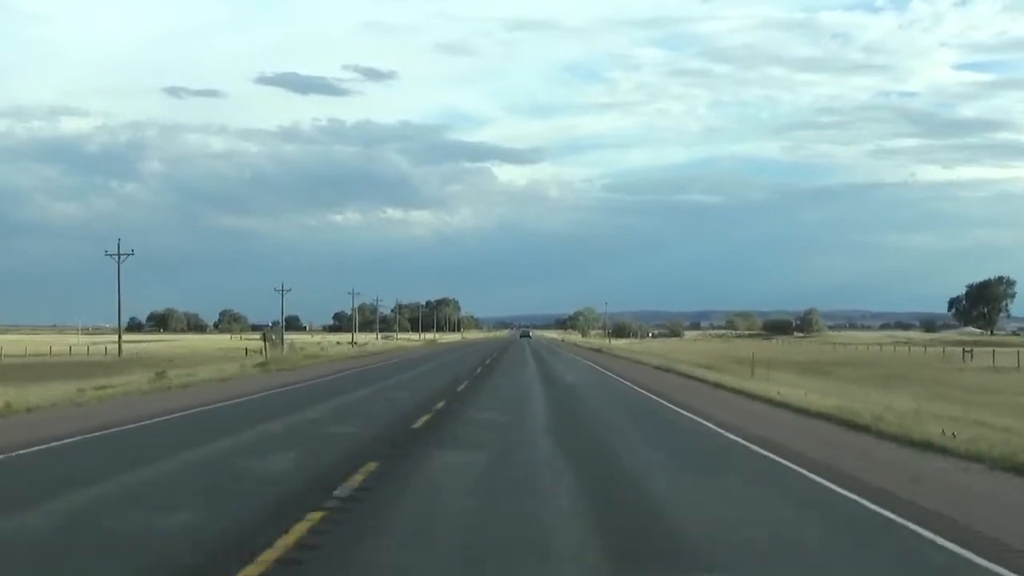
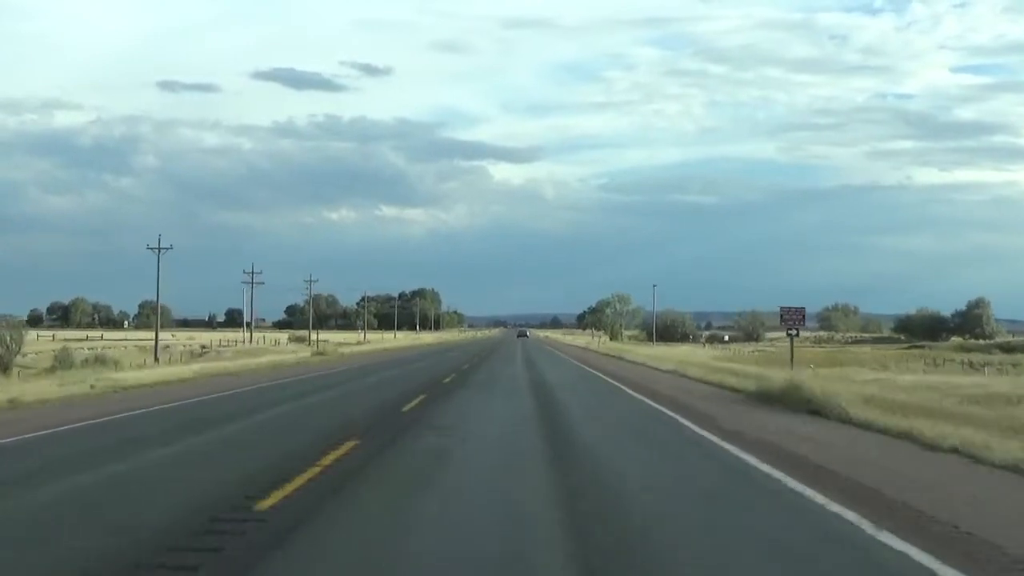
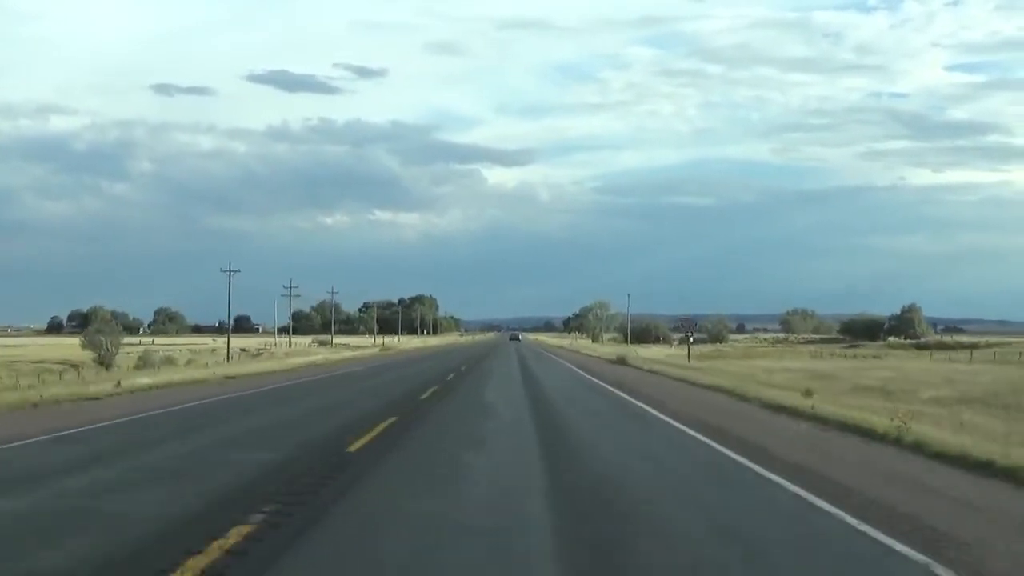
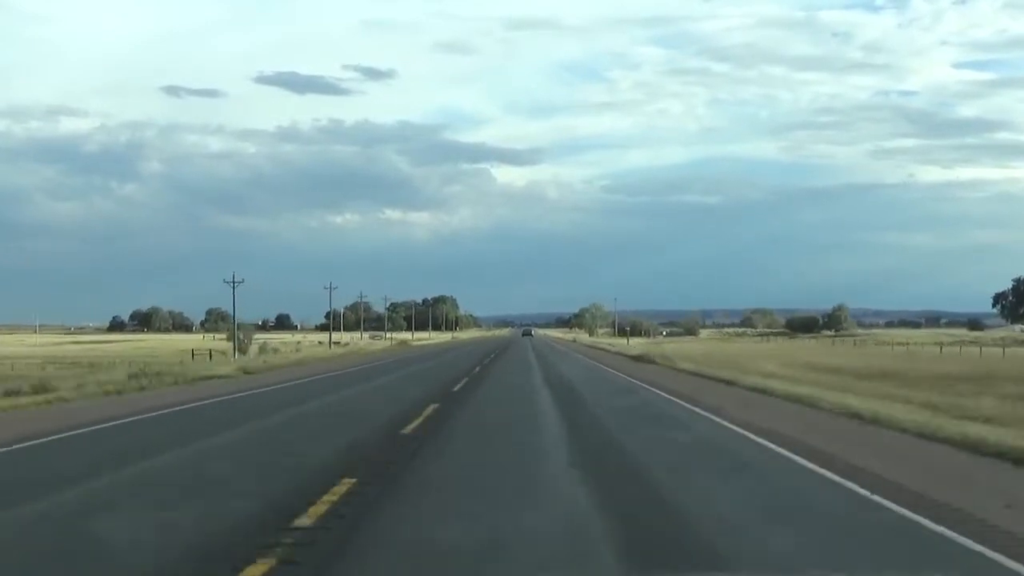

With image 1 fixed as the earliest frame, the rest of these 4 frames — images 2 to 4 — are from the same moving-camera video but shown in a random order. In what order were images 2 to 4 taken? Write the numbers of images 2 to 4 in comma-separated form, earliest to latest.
4, 3, 2
